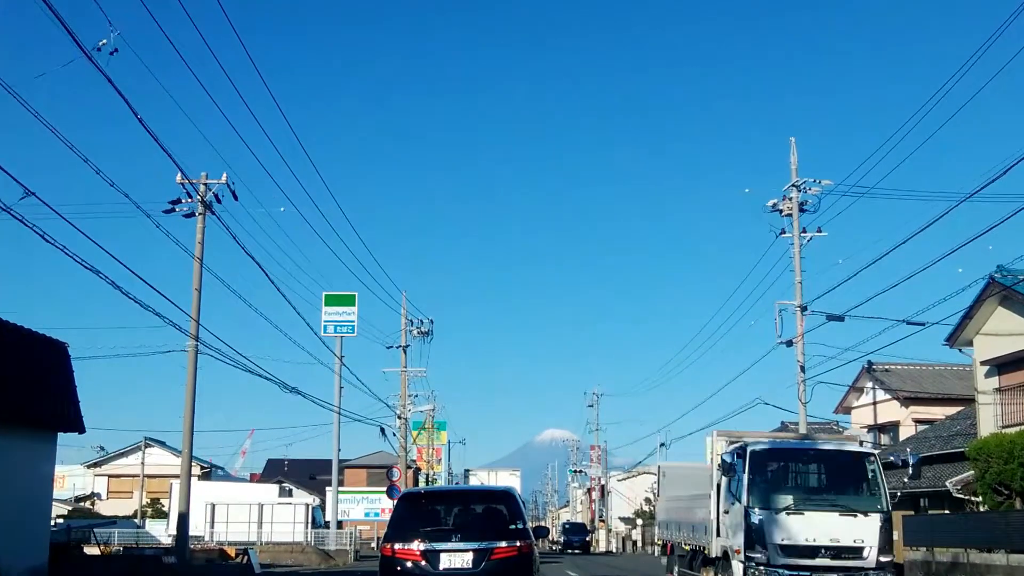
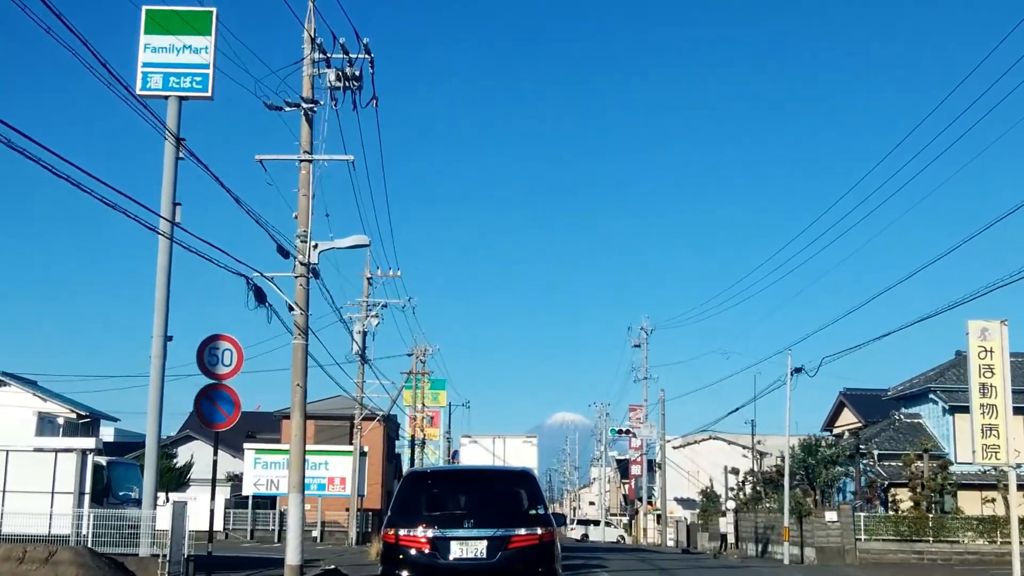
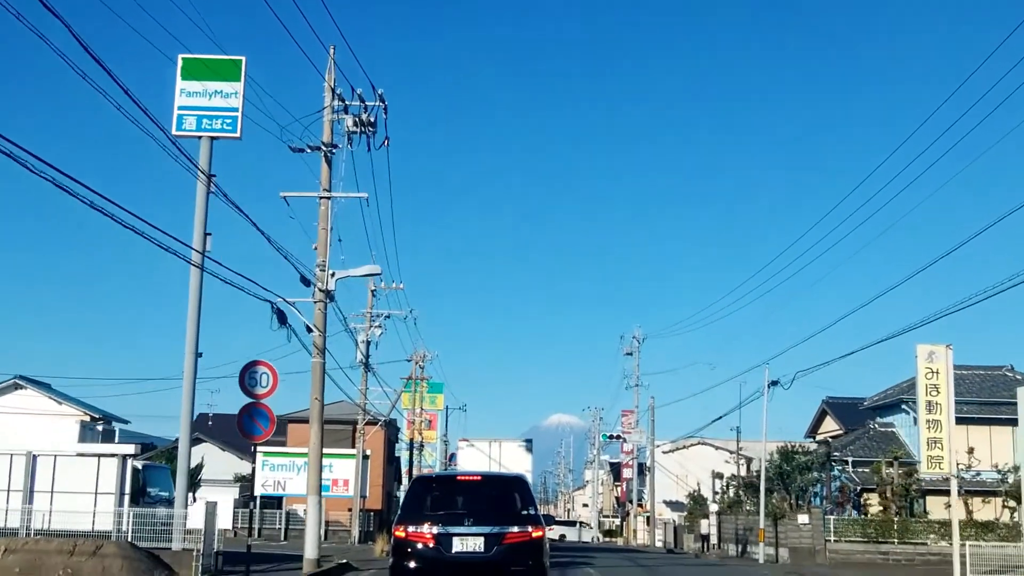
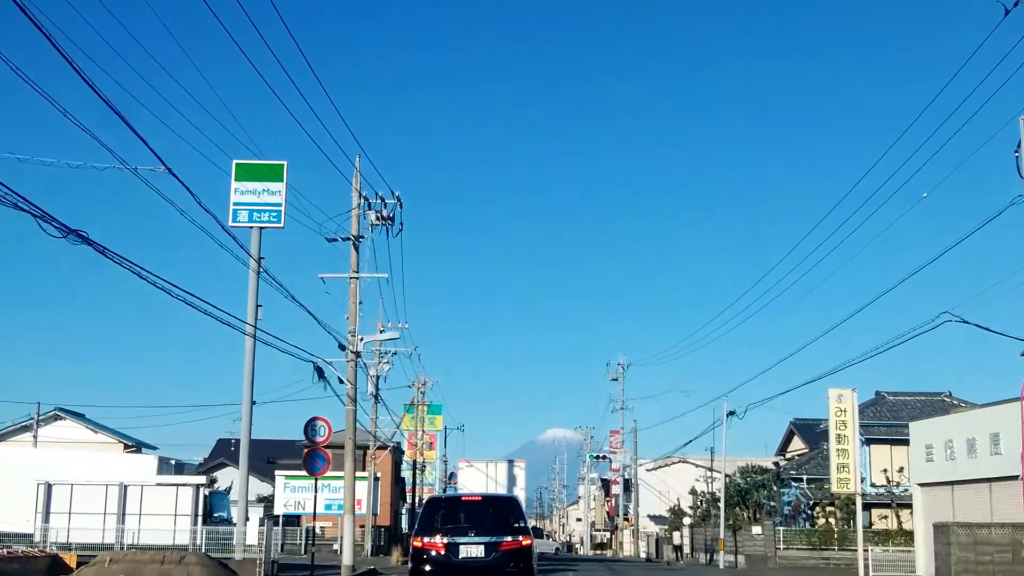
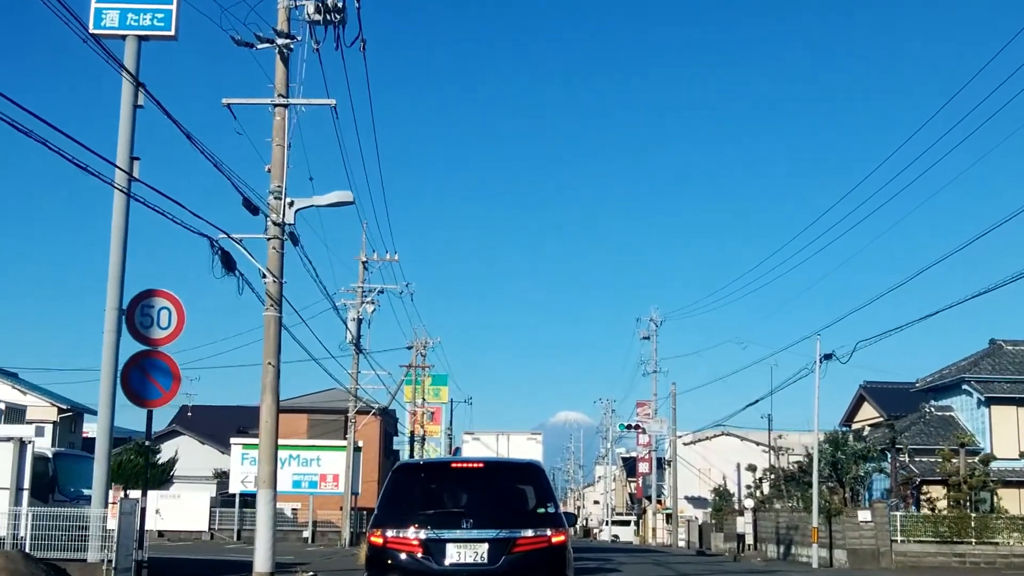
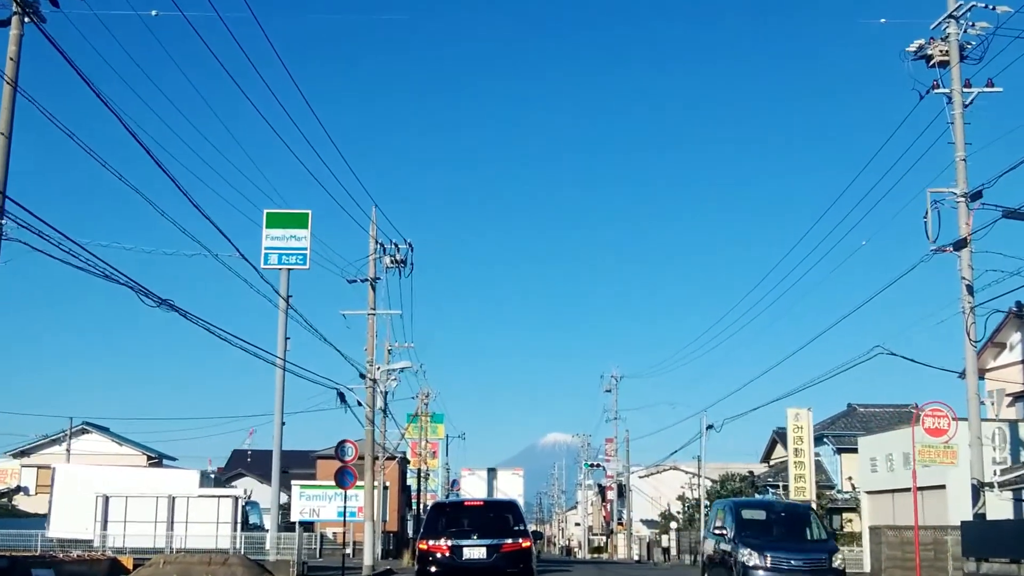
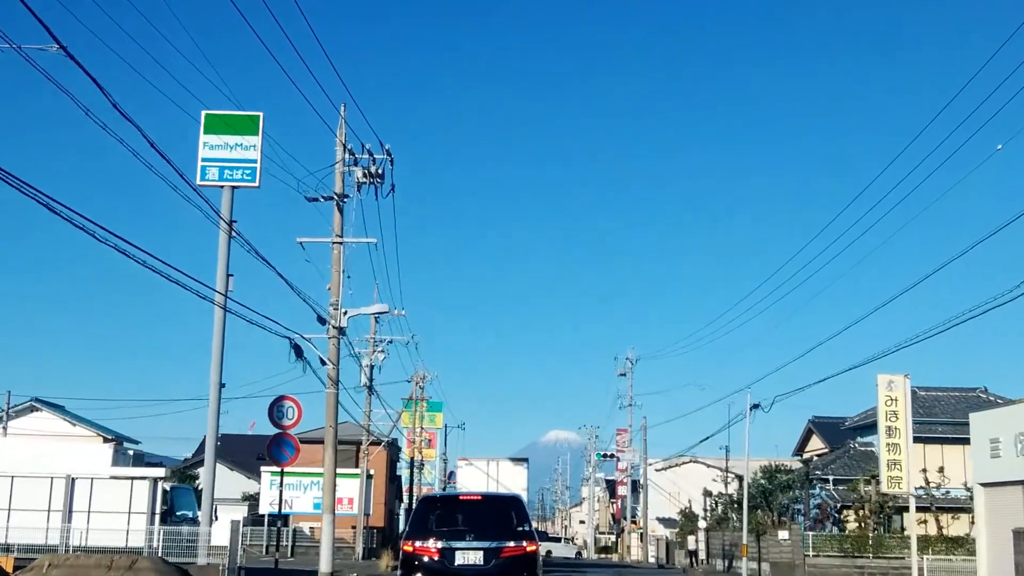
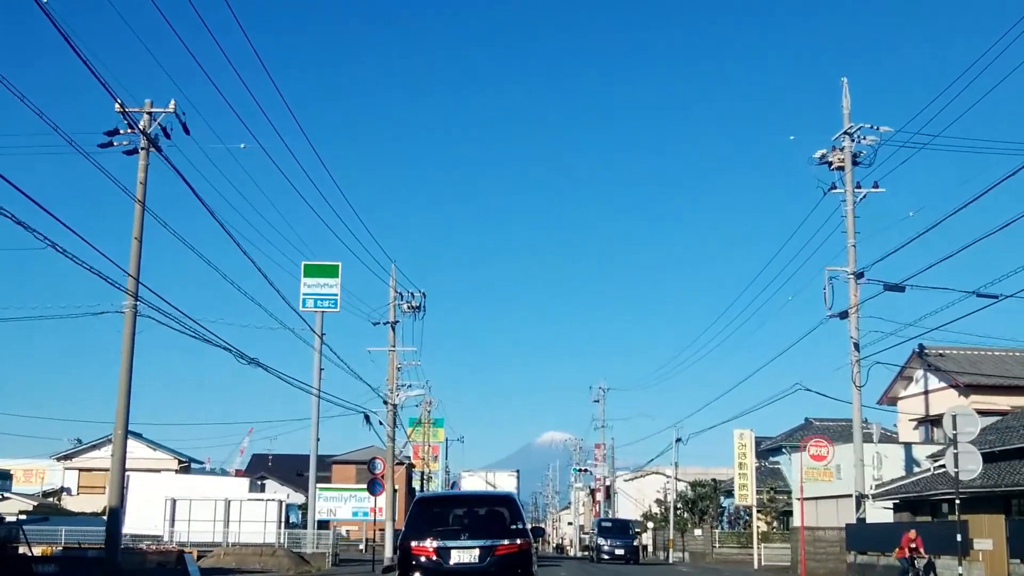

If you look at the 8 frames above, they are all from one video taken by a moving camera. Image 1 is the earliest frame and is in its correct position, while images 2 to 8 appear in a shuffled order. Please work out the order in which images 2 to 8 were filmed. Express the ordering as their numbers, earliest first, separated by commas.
8, 6, 4, 7, 3, 2, 5
